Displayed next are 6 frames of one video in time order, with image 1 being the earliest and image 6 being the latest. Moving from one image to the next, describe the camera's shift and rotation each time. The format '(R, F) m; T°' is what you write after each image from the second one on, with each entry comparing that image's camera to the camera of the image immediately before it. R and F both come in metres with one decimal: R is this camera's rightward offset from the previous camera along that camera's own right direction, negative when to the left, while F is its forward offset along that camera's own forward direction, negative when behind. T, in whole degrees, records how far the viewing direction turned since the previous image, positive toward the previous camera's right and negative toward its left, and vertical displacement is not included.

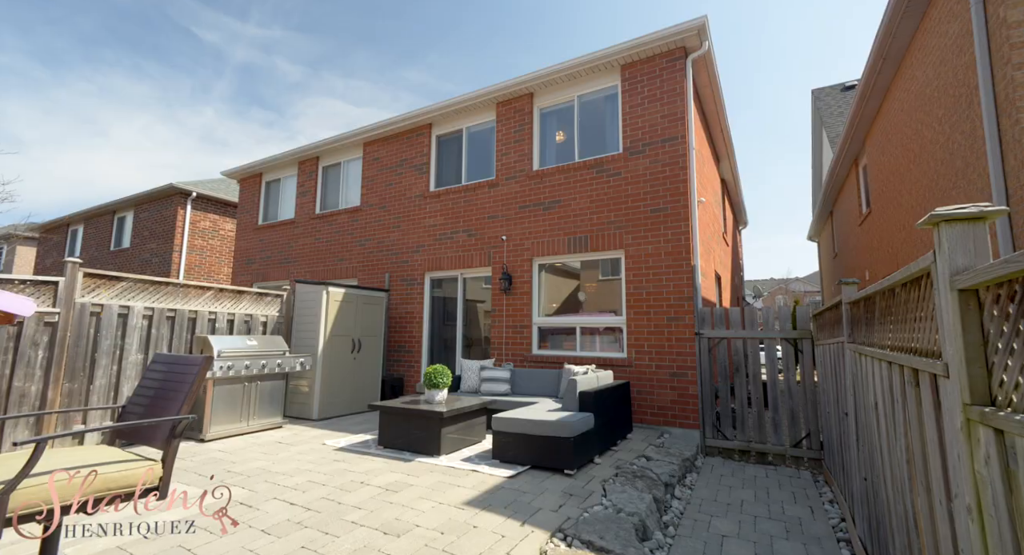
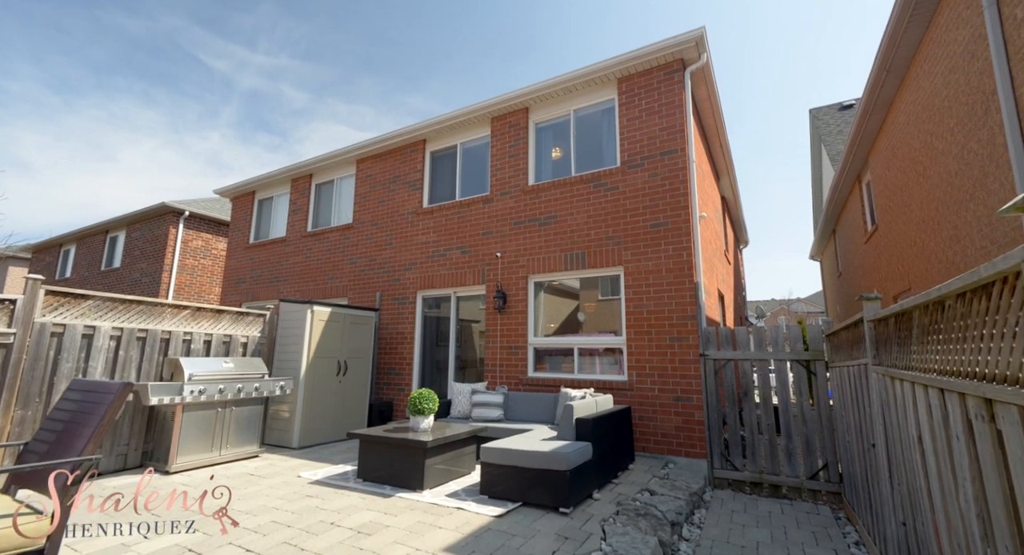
(+0.1, +0.3) m; 0°
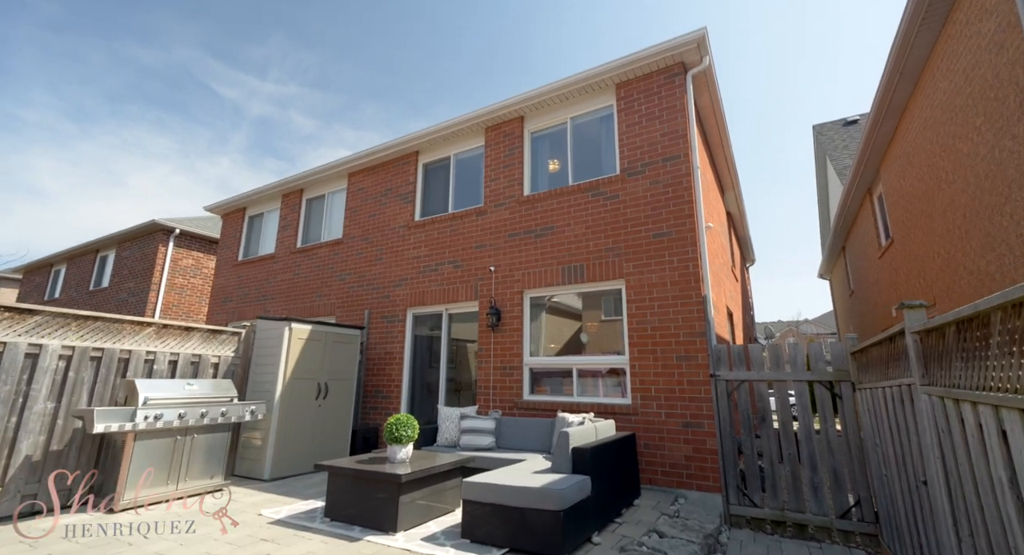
(+0.1, +0.5) m; 0°
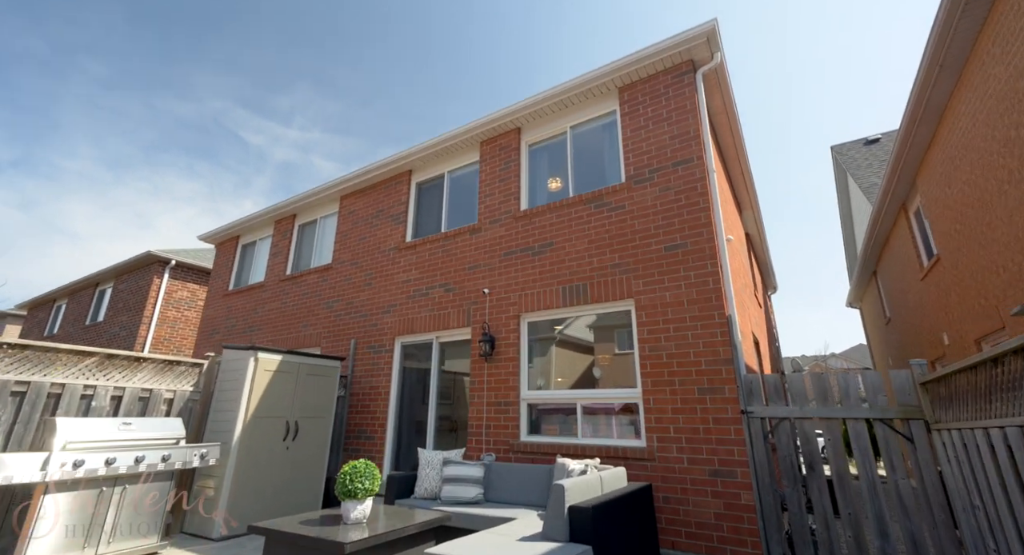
(+0.2, +0.7) m; -2°
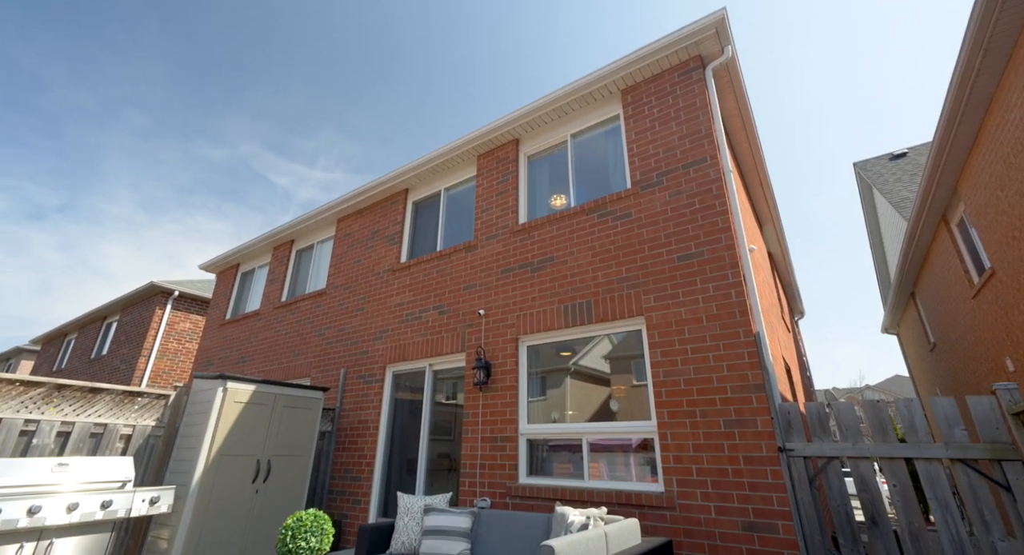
(+0.2, +0.6) m; -2°
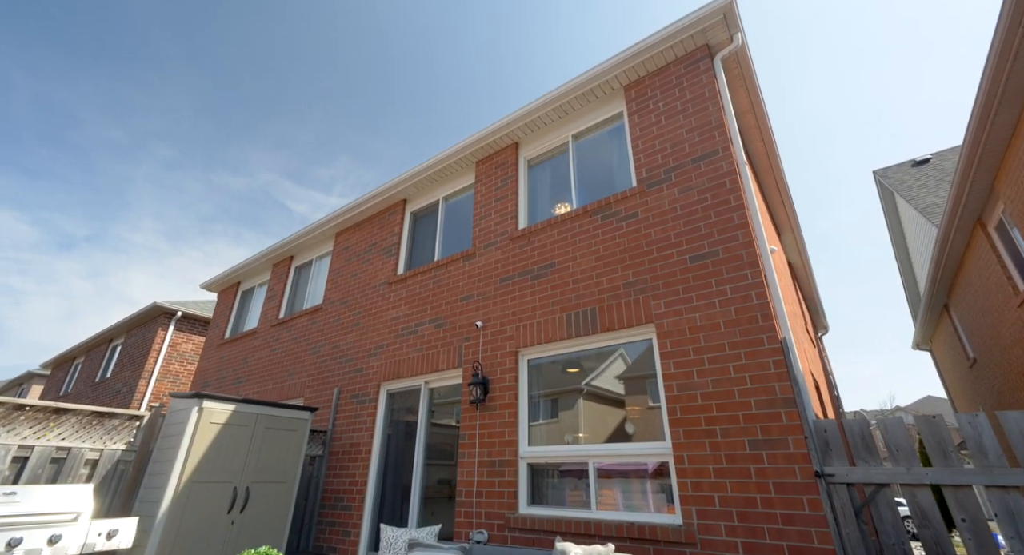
(+0.2, +0.4) m; -2°
